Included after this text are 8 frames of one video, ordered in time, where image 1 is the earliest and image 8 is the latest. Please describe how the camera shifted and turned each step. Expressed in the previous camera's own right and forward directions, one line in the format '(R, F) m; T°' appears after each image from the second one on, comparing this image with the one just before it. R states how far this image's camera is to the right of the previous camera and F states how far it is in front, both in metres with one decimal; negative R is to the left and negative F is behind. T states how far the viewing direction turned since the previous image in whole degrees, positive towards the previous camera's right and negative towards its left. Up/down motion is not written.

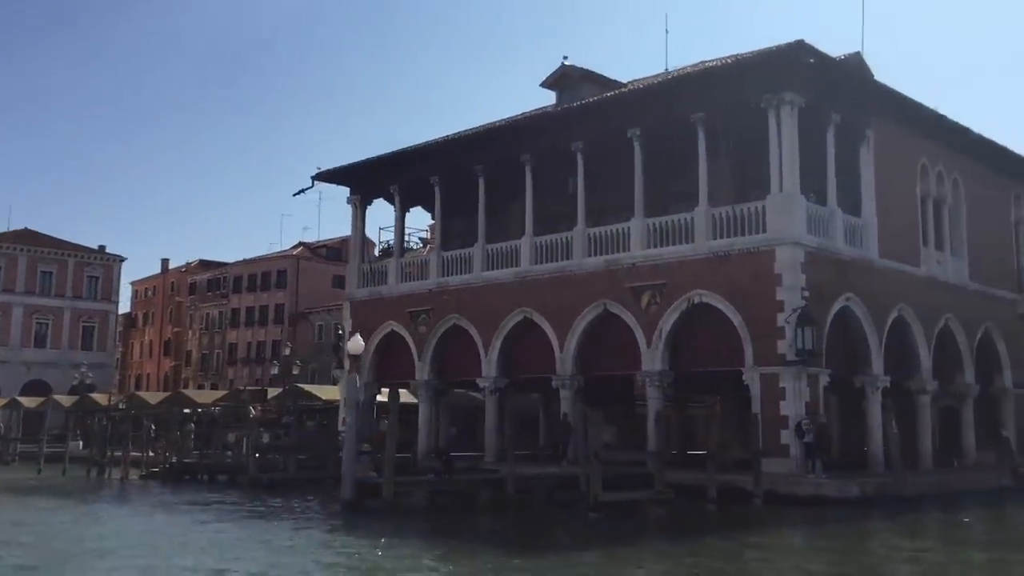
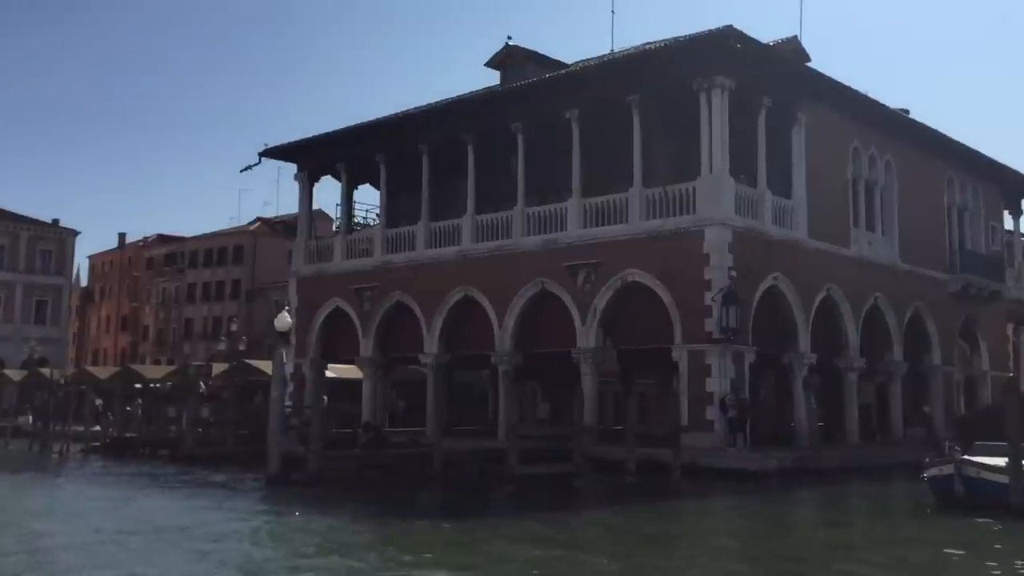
(+0.7, -0.4) m; +2°
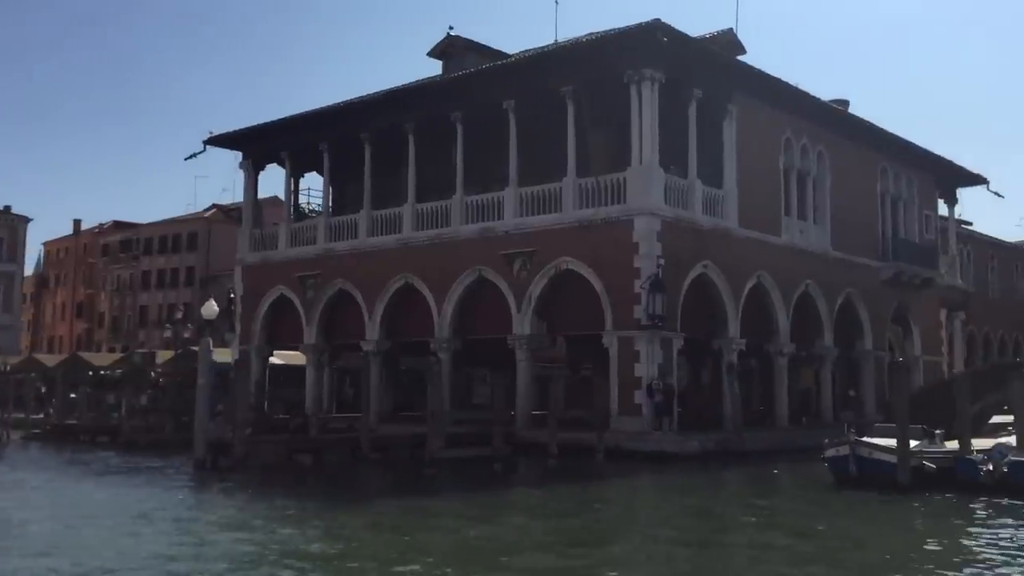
(+0.7, -0.4) m; +2°
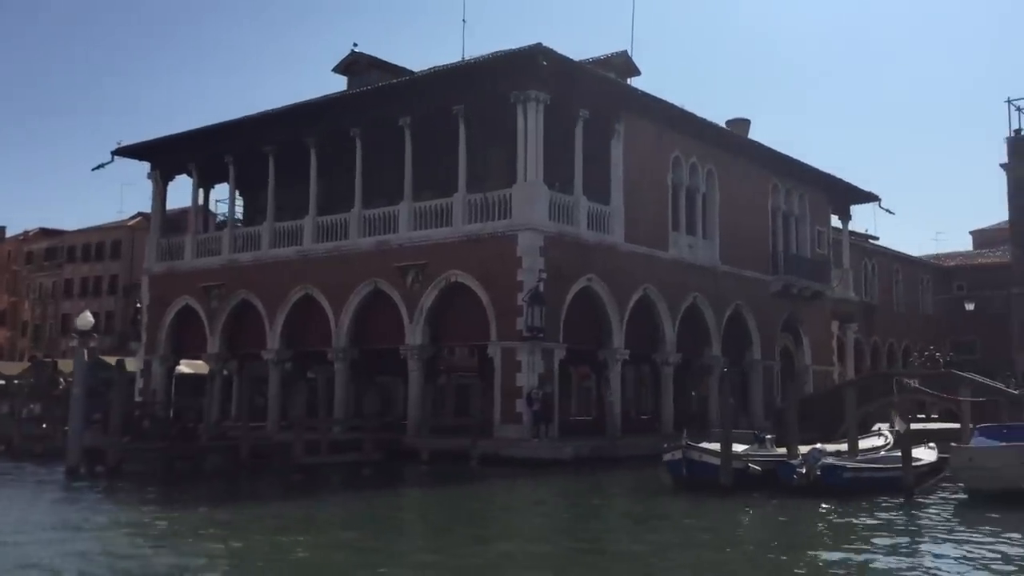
(+1.3, -0.8) m; +3°
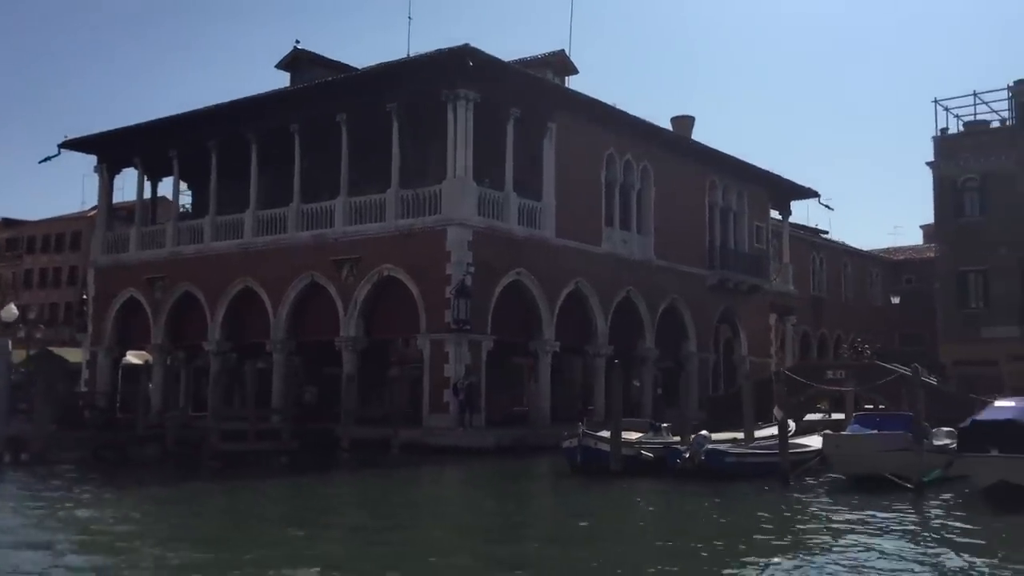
(+1.1, -0.7) m; +1°
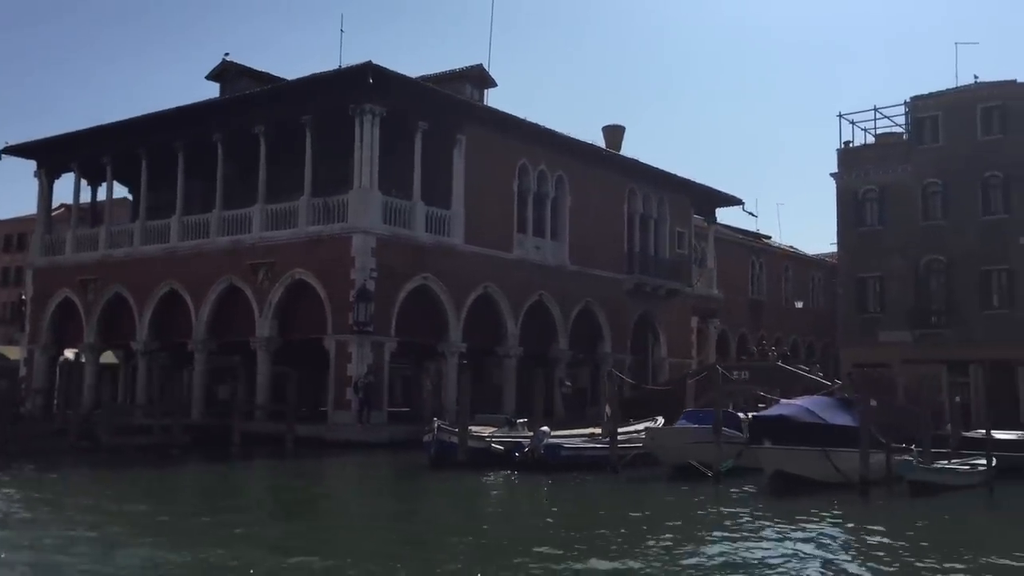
(+2.1, -1.3) m; +1°
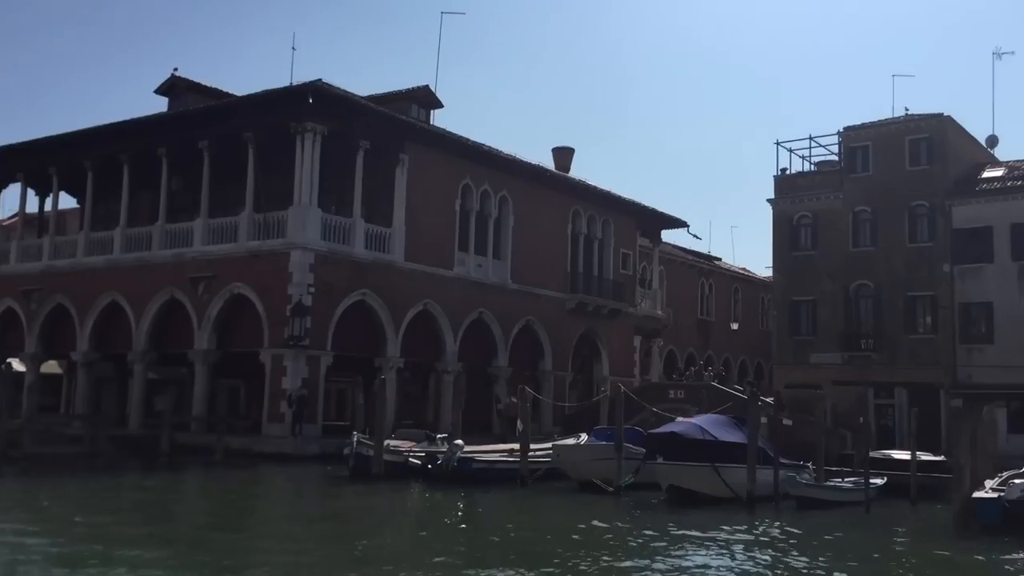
(+0.9, -0.5) m; +2°
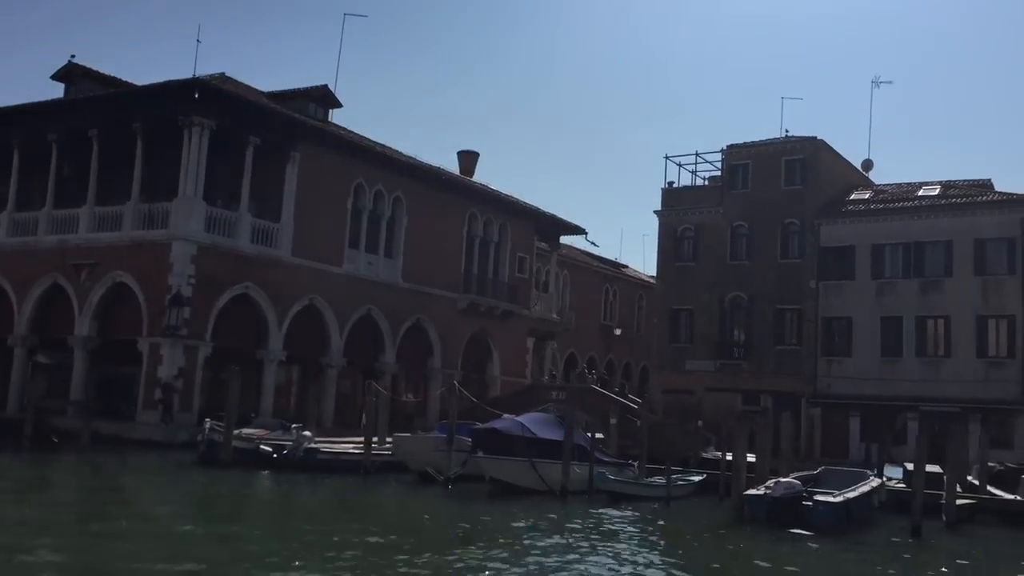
(+1.4, -0.9) m; +4°
